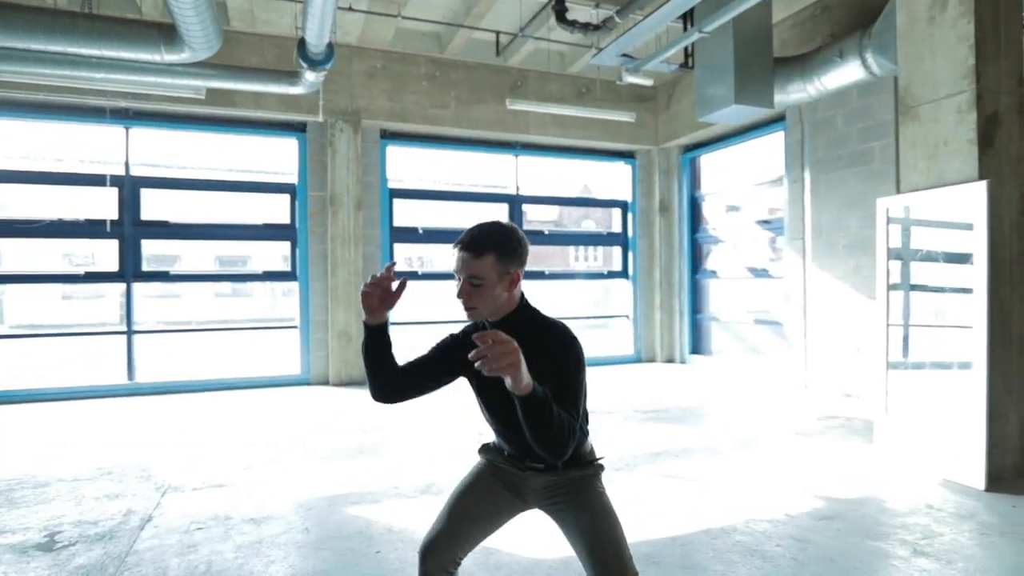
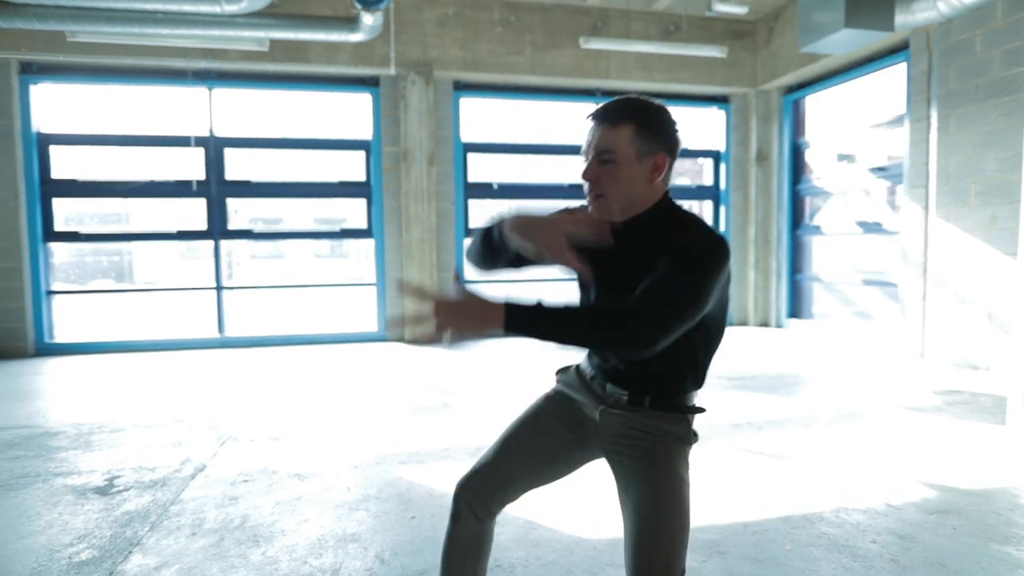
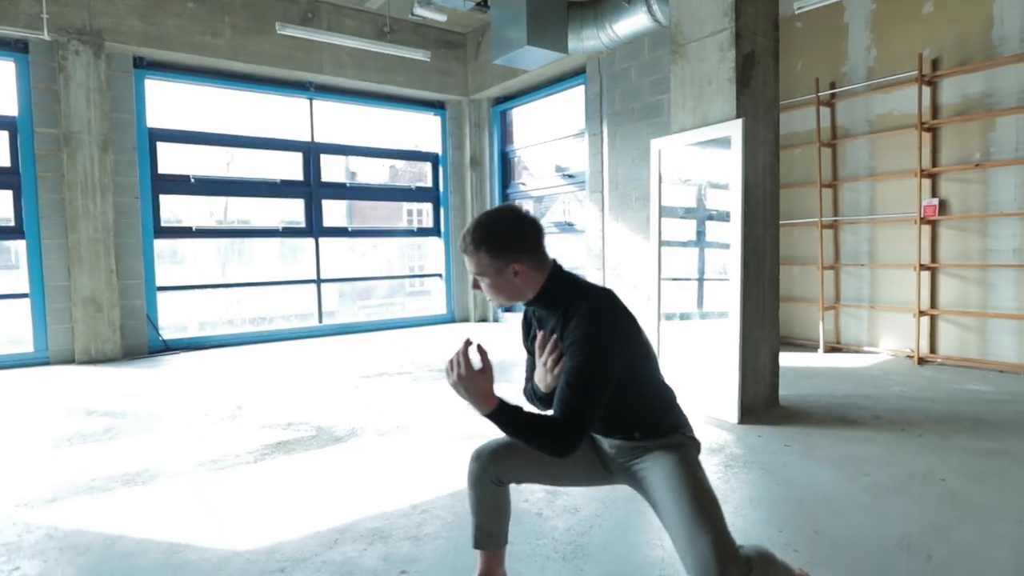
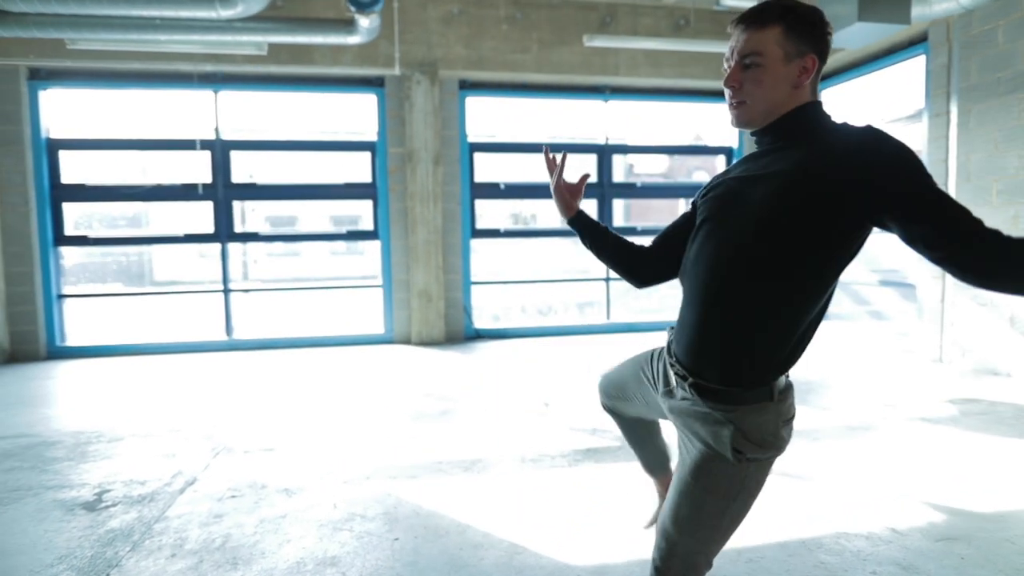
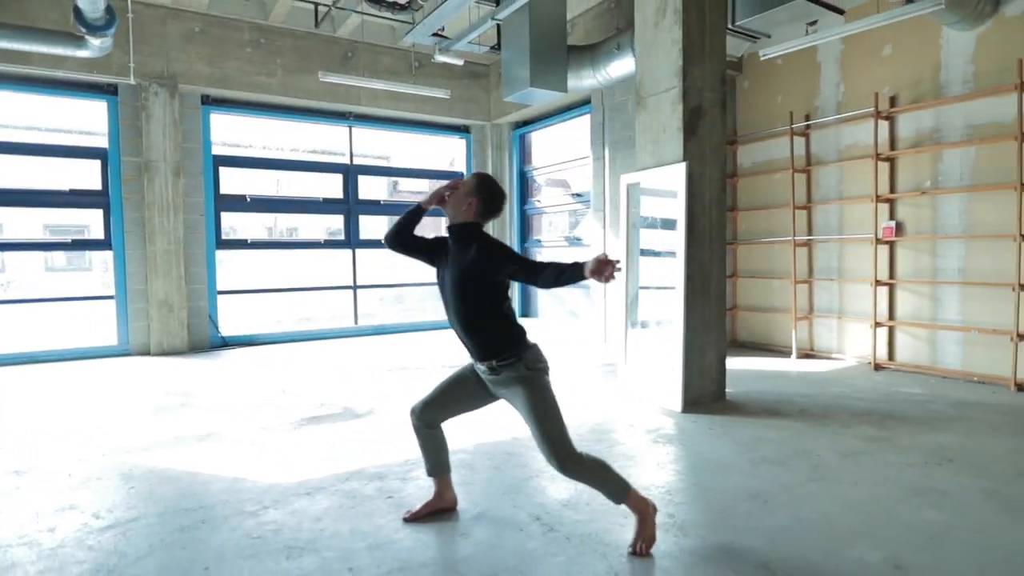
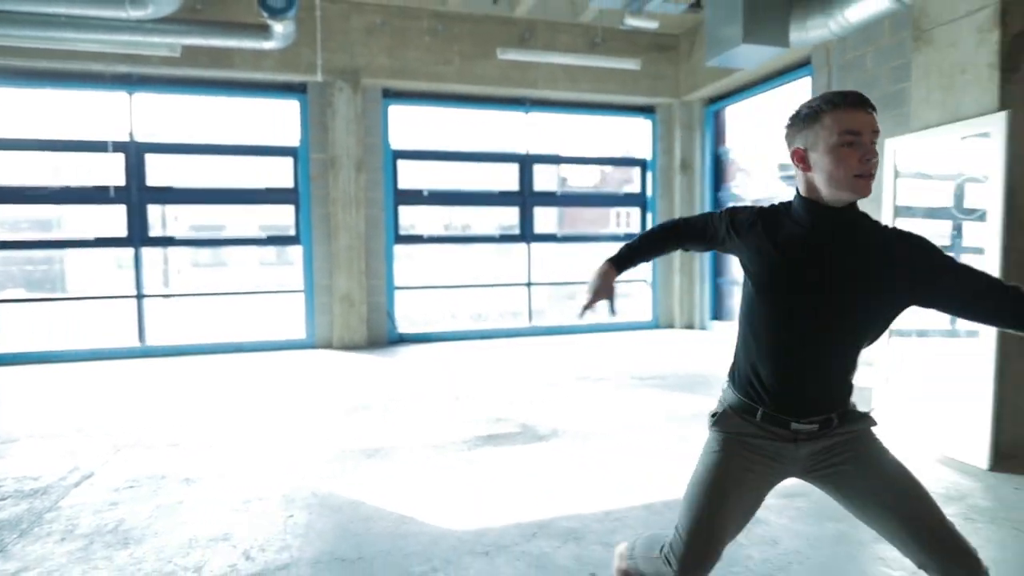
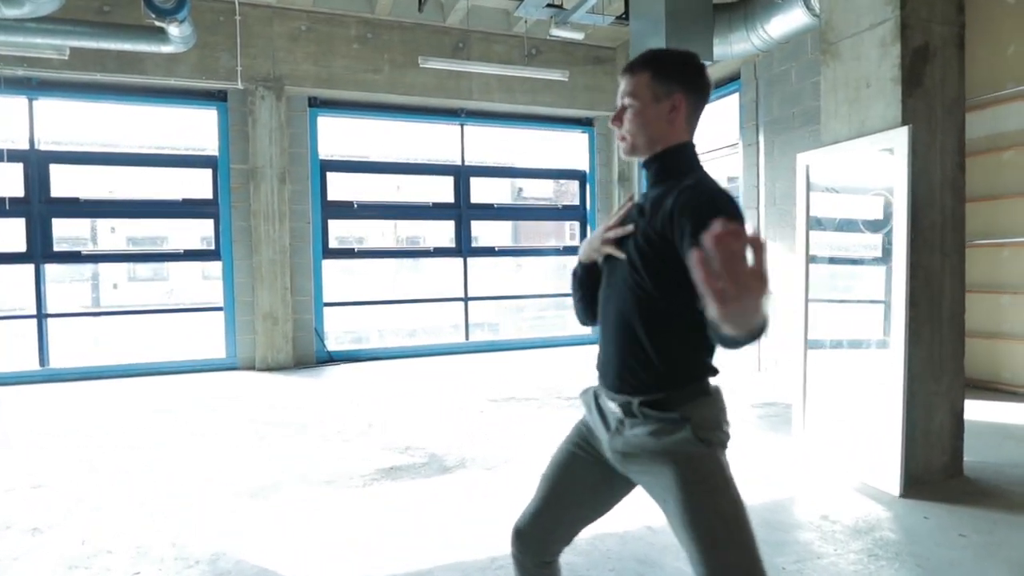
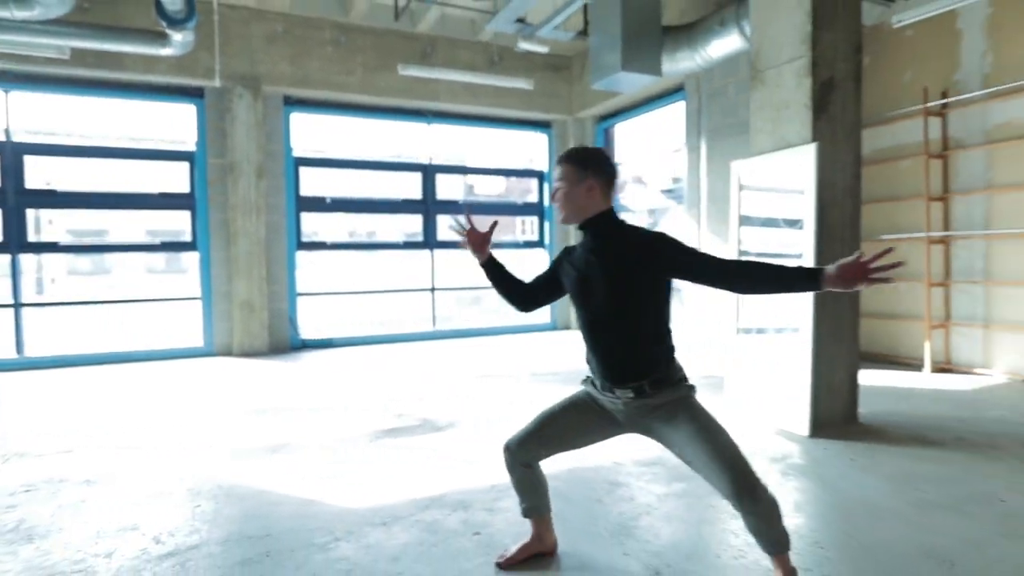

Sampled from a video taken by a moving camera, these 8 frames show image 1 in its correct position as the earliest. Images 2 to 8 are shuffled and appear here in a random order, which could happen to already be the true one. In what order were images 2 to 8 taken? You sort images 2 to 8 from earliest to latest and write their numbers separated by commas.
2, 4, 6, 8, 5, 7, 3
